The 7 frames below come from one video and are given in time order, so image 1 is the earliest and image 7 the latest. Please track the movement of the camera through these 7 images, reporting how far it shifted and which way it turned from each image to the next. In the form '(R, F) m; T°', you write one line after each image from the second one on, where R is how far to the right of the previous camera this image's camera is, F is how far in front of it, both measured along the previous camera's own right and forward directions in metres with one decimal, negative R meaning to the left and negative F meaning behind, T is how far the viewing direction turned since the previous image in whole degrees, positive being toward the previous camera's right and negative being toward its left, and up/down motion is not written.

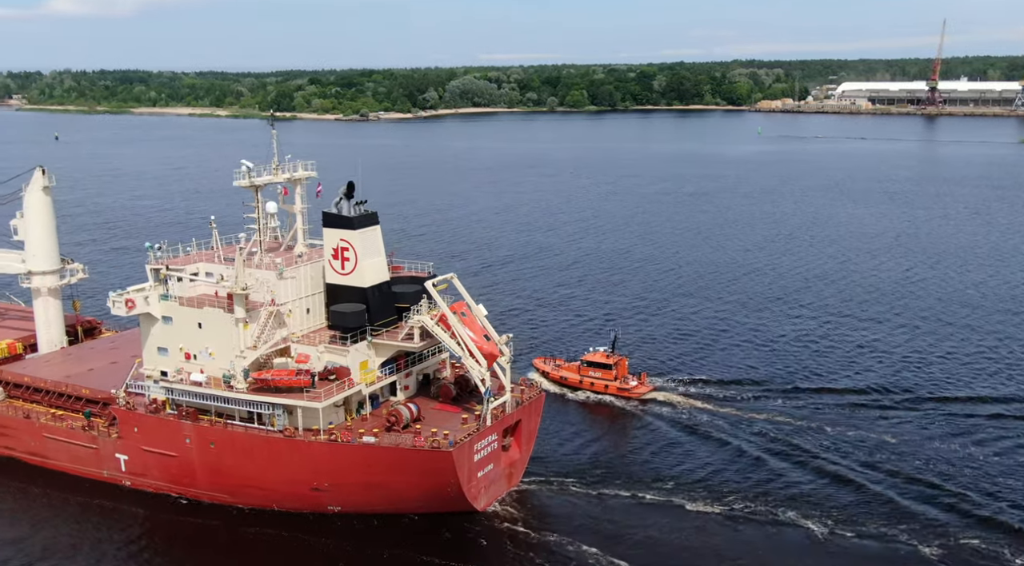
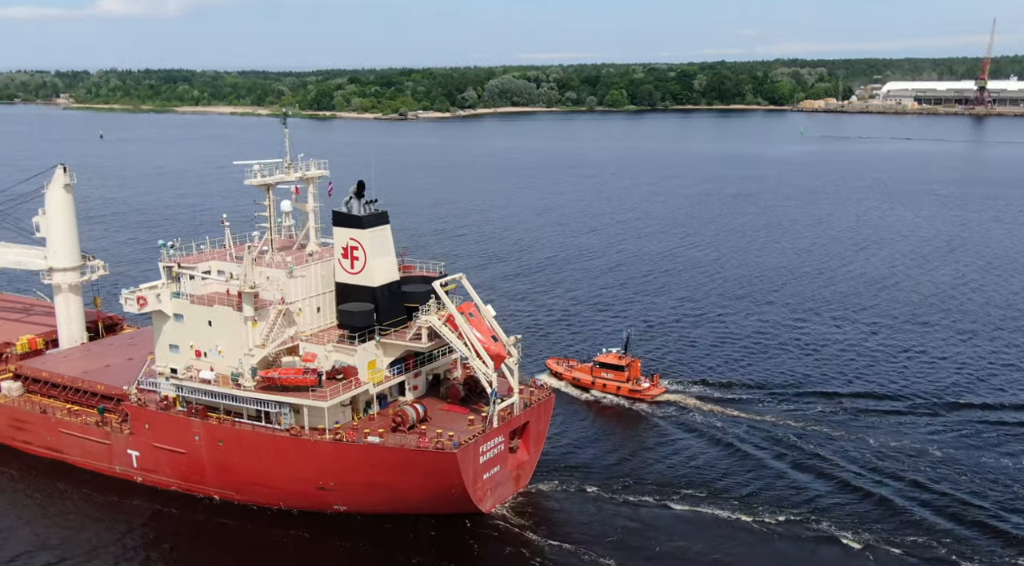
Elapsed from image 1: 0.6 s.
(+1.0, +0.3) m; -3°
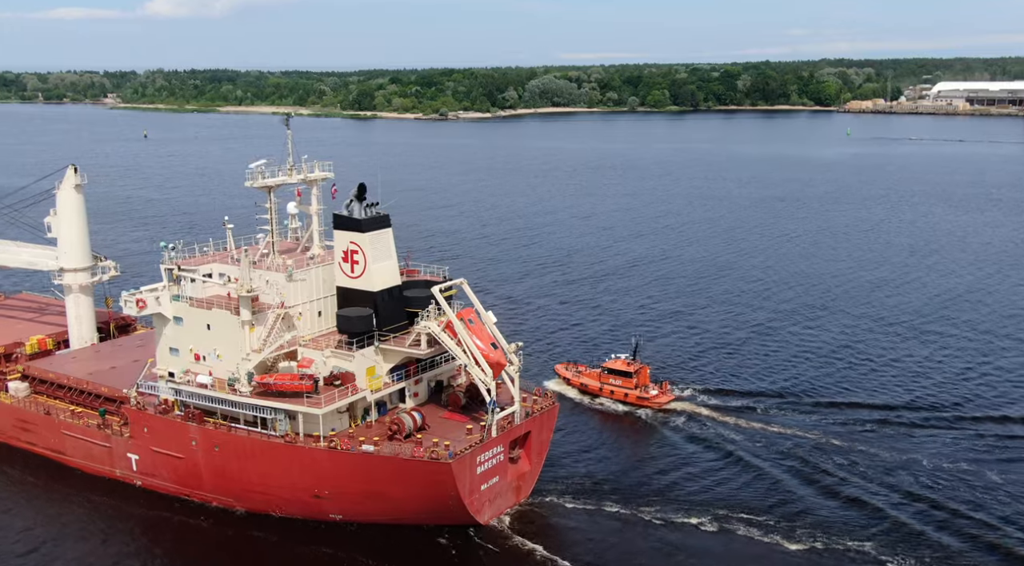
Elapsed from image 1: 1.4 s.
(+1.2, +0.8) m; -3°
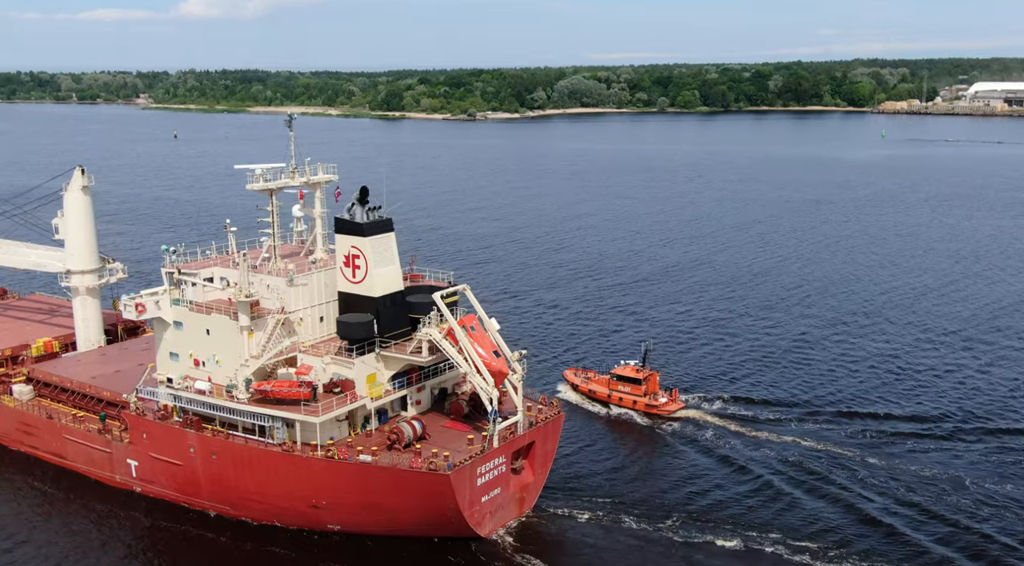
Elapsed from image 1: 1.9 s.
(+0.8, +0.7) m; -2°
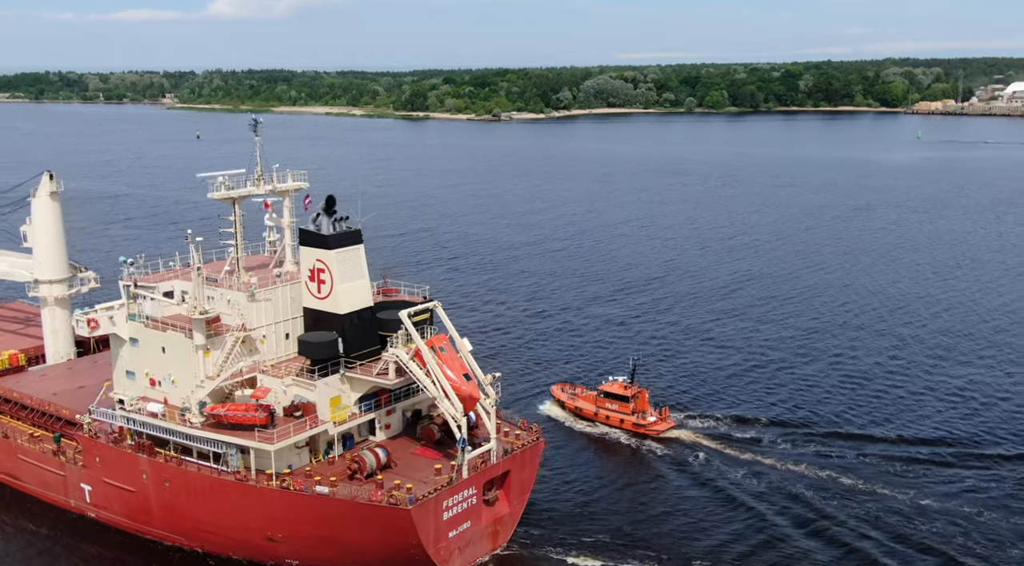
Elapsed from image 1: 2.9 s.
(+1.5, +2.0) m; -2°
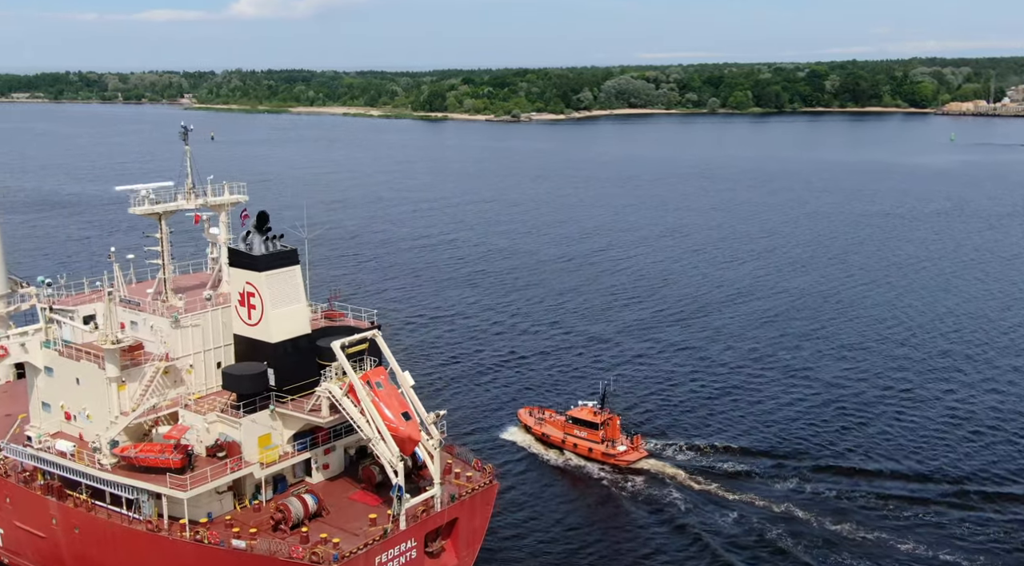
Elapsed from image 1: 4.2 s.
(+1.9, +2.7) m; -2°
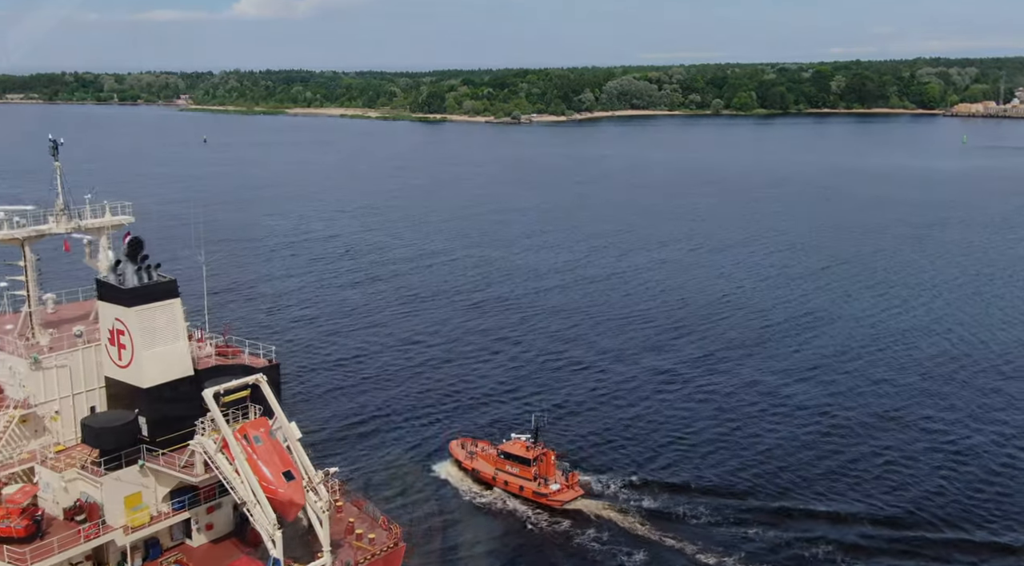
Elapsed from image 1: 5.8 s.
(+2.3, +3.0) m; -1°
